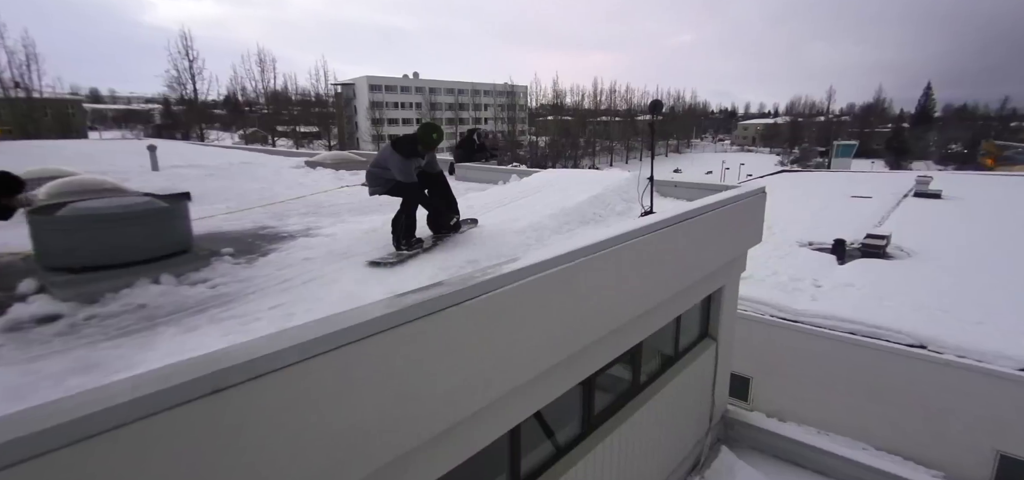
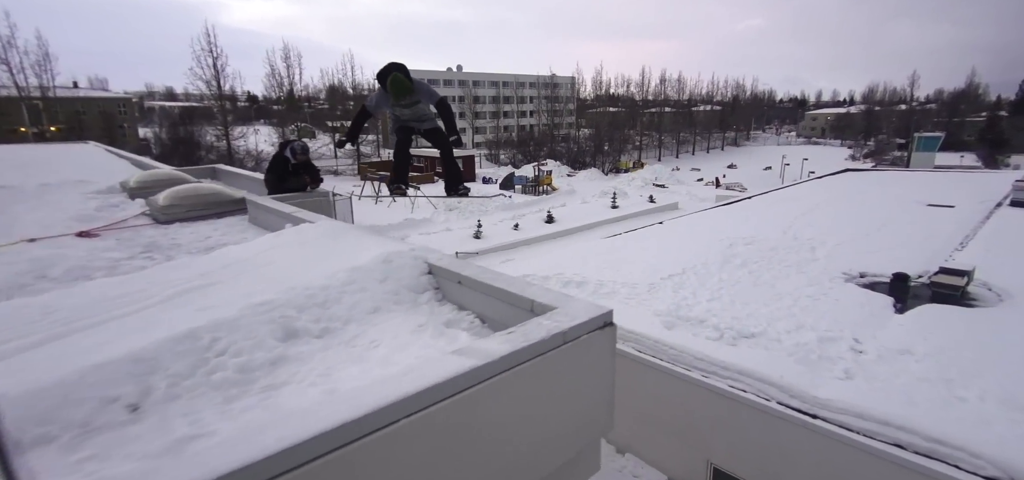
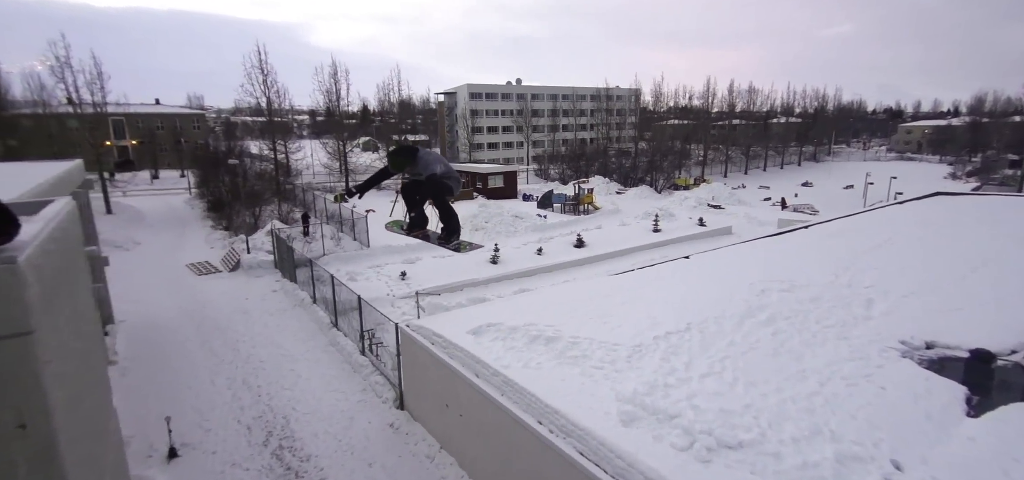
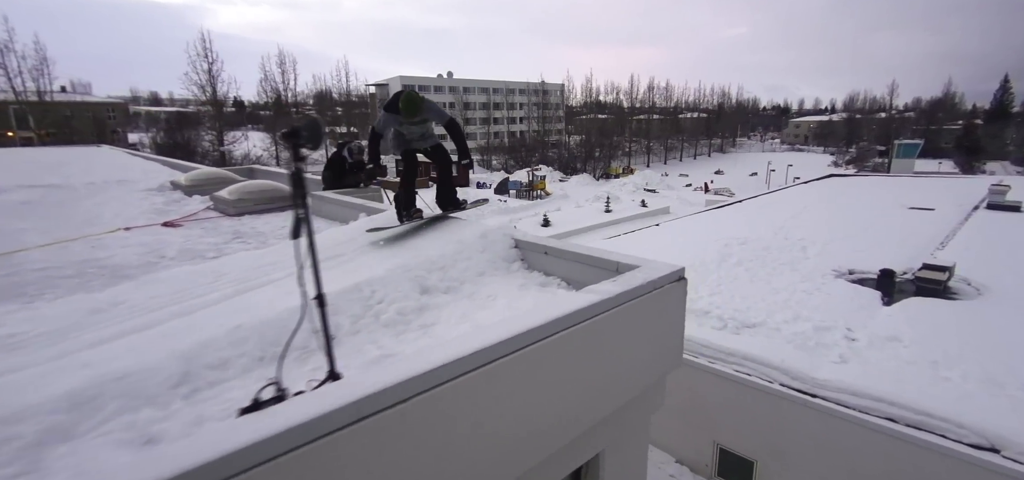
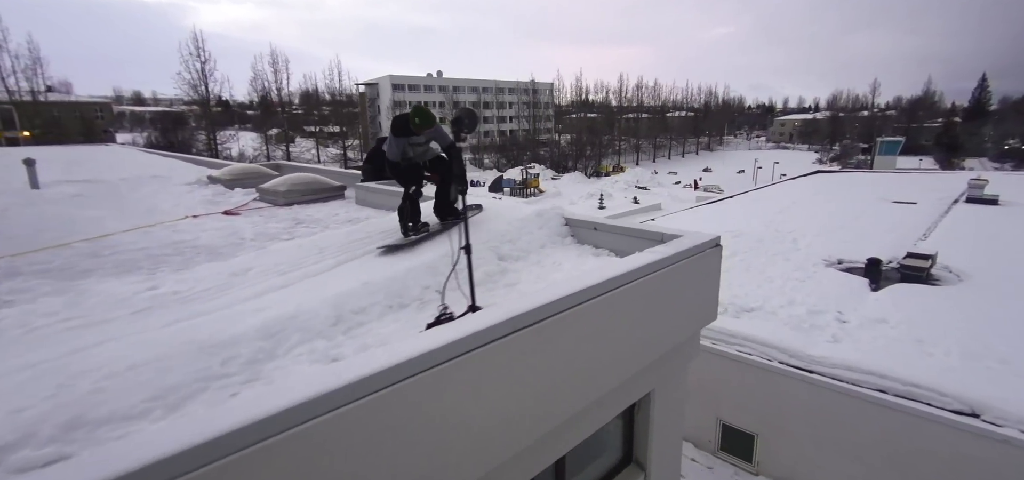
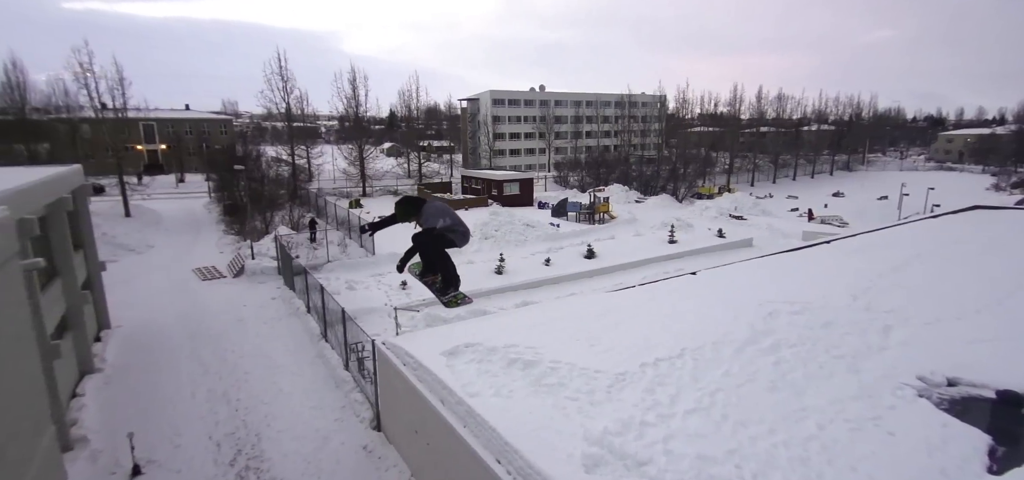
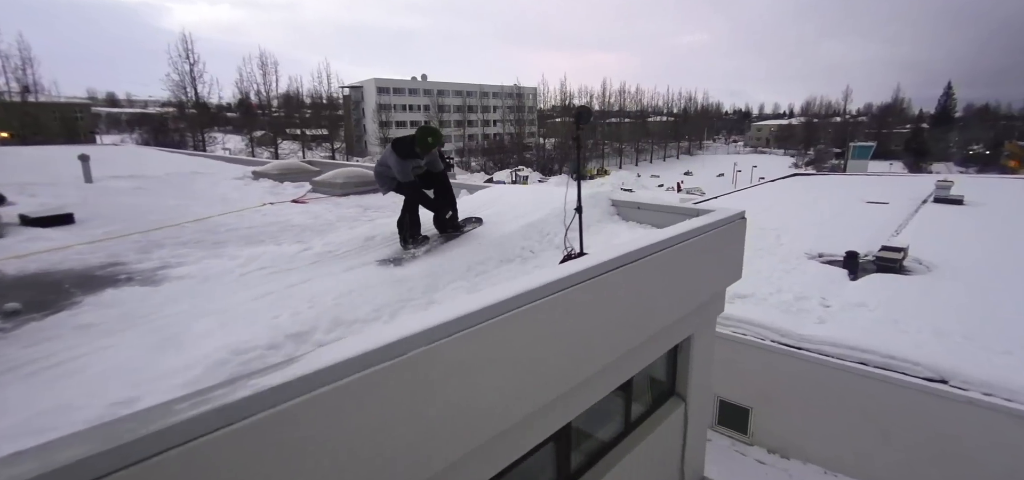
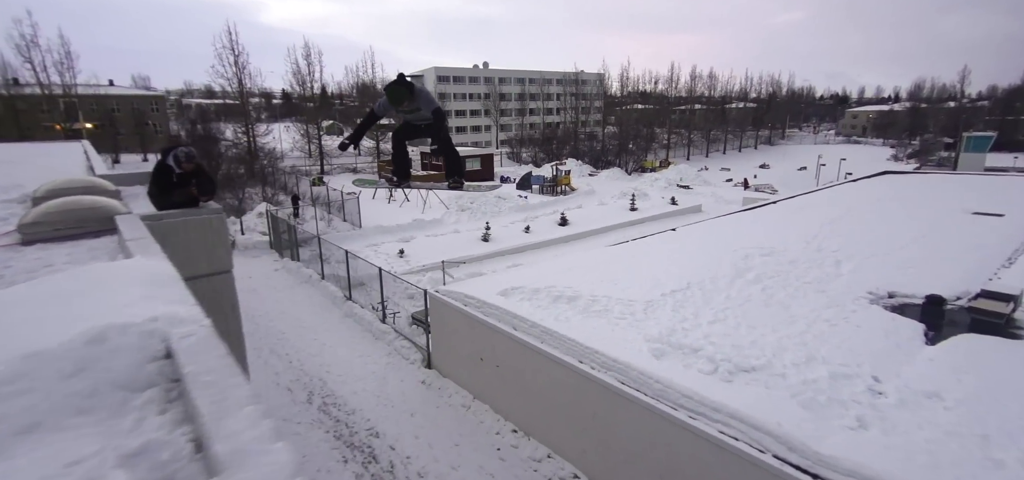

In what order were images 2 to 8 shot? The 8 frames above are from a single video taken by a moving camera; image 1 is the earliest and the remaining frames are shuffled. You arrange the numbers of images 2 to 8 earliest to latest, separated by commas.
7, 5, 4, 2, 8, 3, 6
